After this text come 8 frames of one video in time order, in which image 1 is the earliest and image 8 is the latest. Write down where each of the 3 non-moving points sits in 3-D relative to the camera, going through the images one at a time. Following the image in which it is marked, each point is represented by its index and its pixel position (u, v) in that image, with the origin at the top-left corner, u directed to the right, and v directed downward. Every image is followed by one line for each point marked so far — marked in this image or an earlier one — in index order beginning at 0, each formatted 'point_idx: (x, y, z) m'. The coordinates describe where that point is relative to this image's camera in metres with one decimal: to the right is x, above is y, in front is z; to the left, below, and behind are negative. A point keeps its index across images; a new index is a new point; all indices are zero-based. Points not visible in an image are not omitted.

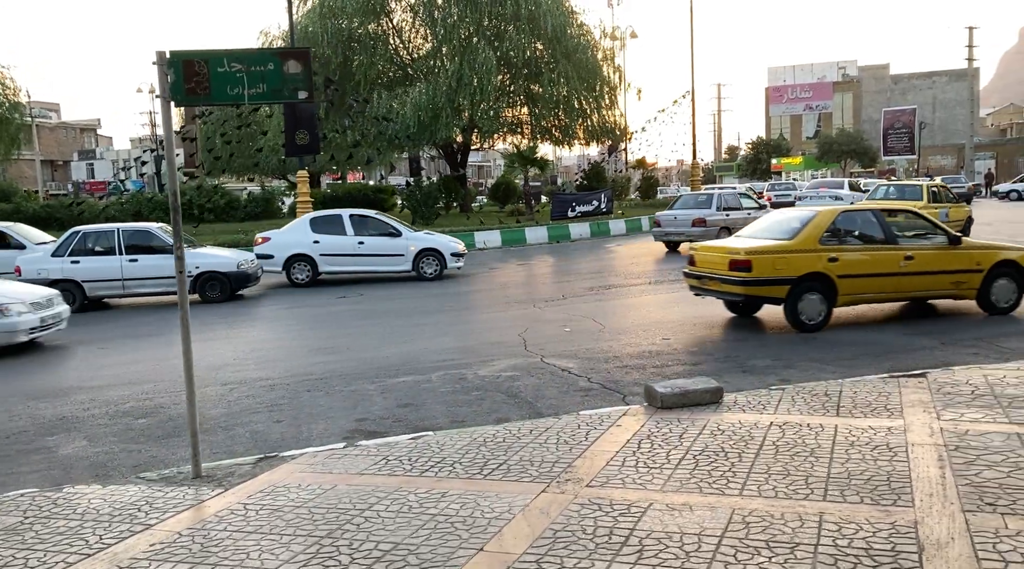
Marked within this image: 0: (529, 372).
0: (+0.2, -0.8, +8.6) m
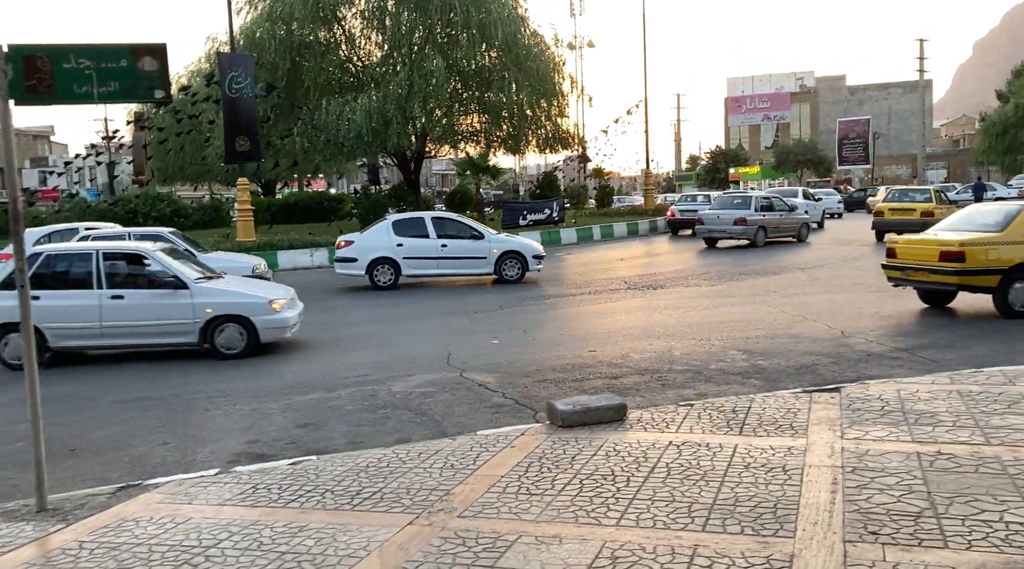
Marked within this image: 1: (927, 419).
0: (-0.6, -0.9, +8.3) m
1: (+2.6, -0.8, +5.8) m
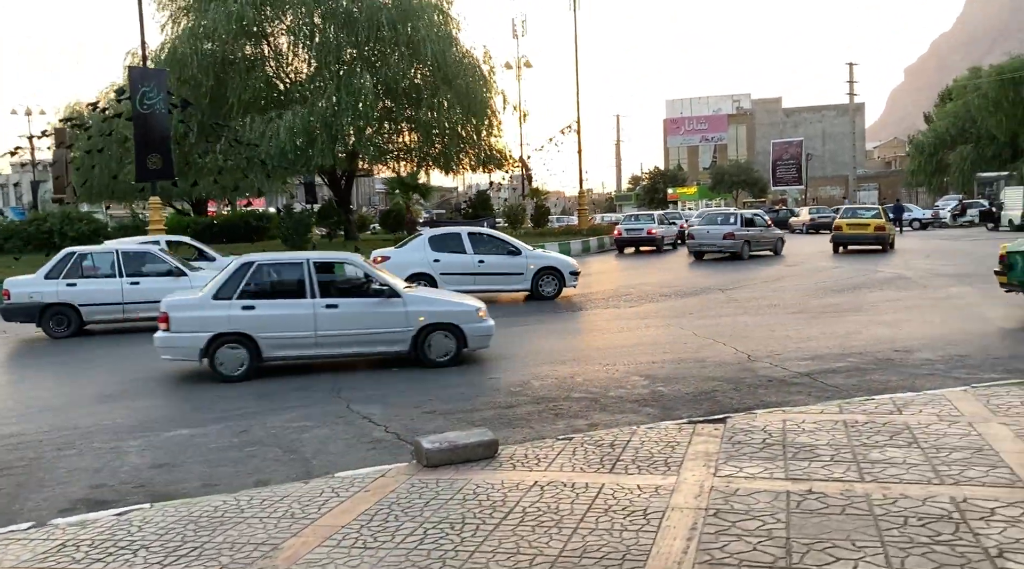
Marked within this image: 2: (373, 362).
0: (-1.6, -1.1, +7.9) m
1: (+1.8, -1.0, +5.6) m
2: (-1.7, -0.9, +11.1) m
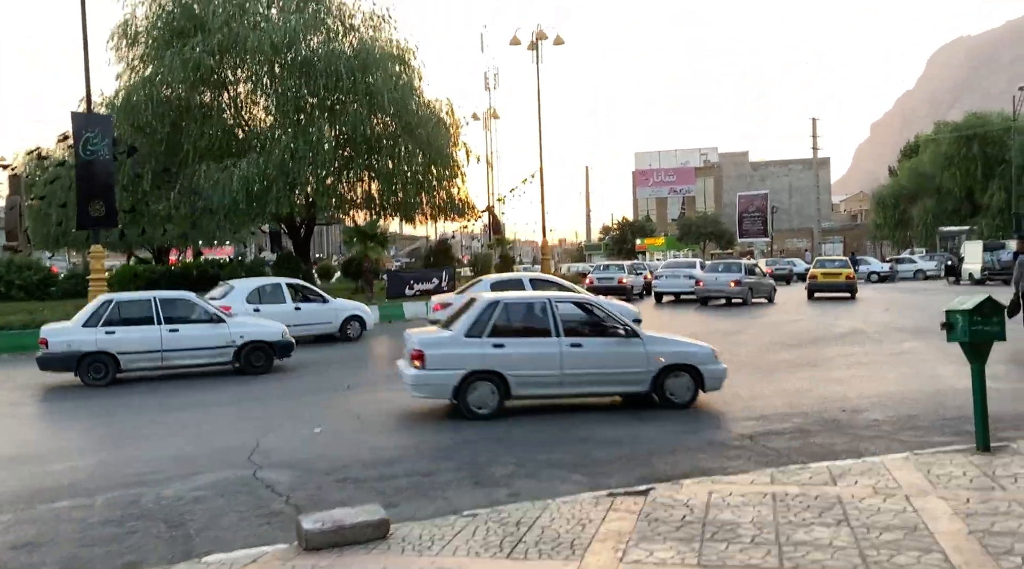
0: (-2.2, -1.6, +7.3) m
1: (+1.2, -1.4, +5.1) m
2: (-2.4, -1.6, +10.5) m
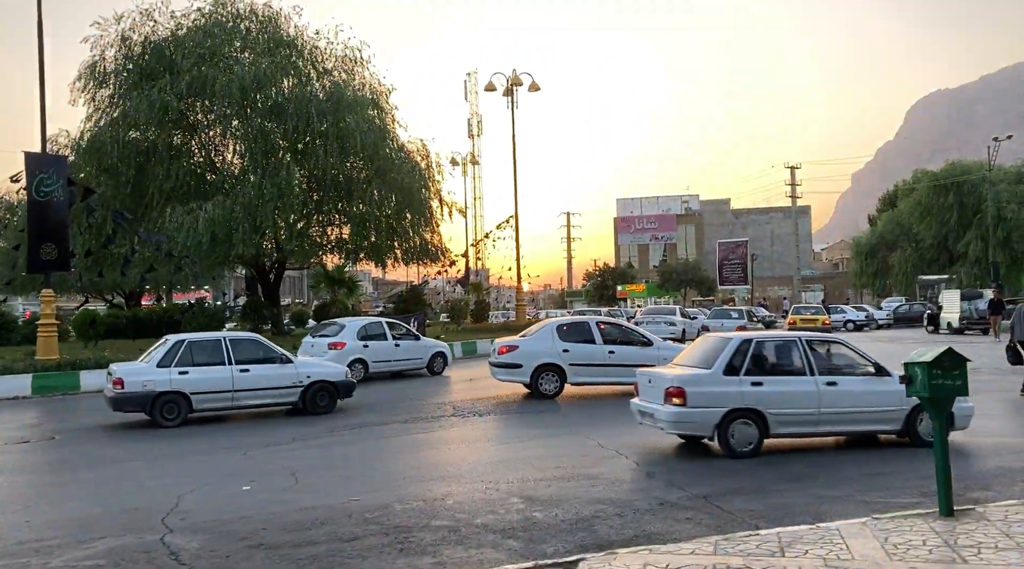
0: (-2.8, -1.9, +6.6) m
1: (+0.7, -1.6, +4.5) m
2: (-3.0, -2.1, +9.9) m
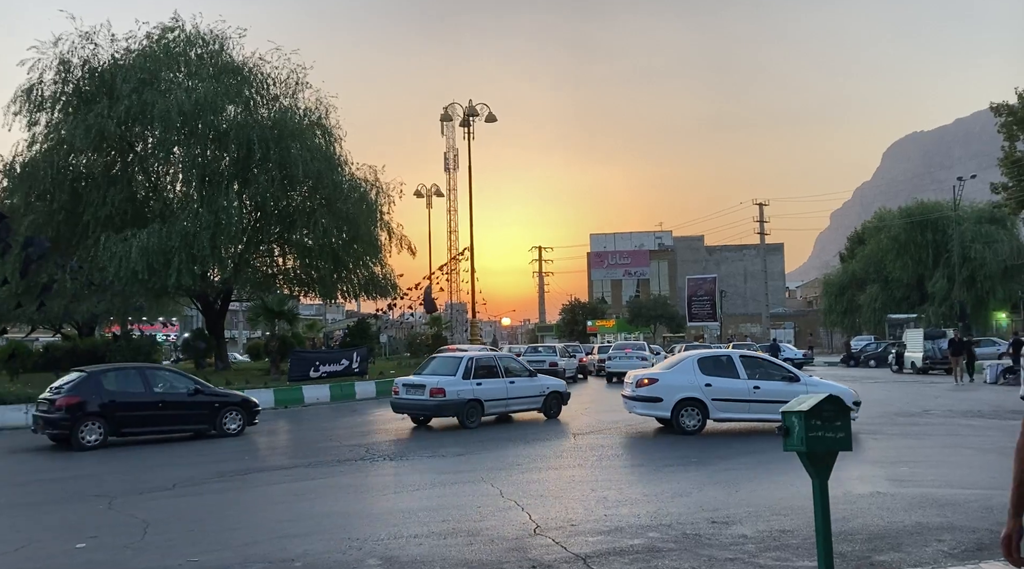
0: (-3.9, -2.1, +5.6) m
1: (-0.4, -1.7, +3.6) m
2: (-4.2, -2.4, +8.9) m
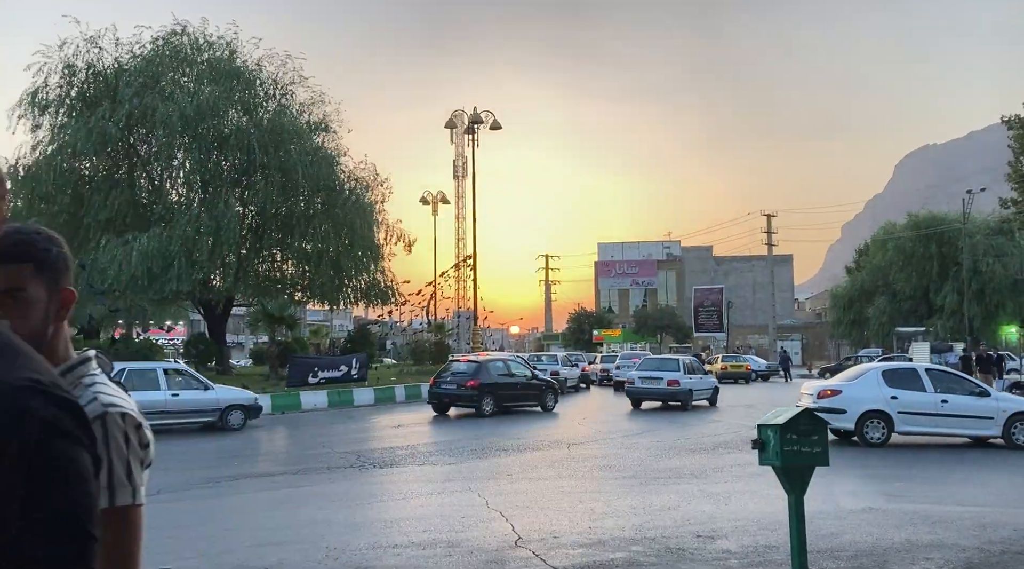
0: (-4.1, -2.1, +5.5) m
1: (-0.6, -1.8, +3.4) m
2: (-4.4, -2.4, +8.8) m
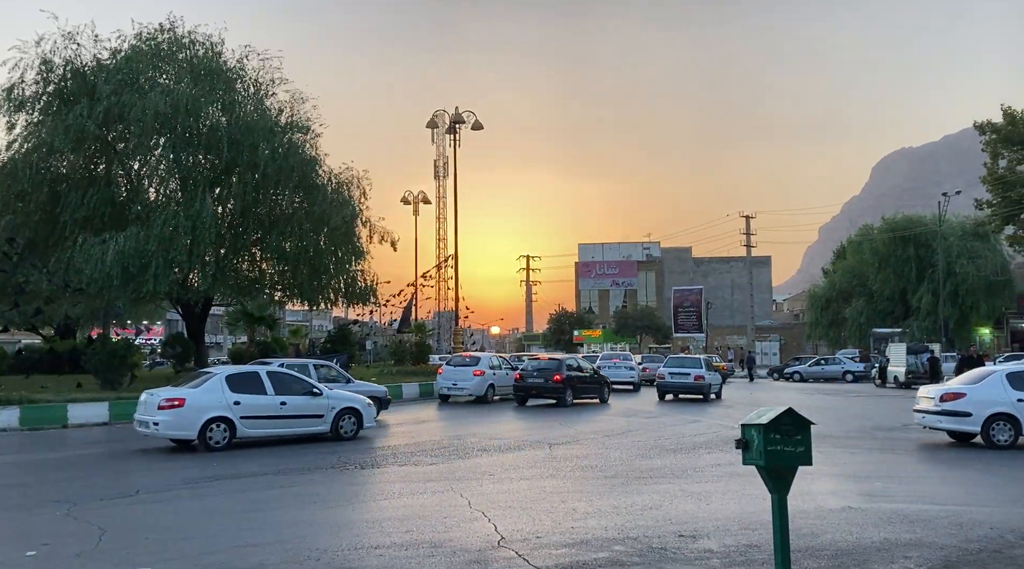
0: (-4.2, -2.1, +5.4) m
1: (-0.7, -1.8, +3.4) m
2: (-4.5, -2.4, +8.7) m
